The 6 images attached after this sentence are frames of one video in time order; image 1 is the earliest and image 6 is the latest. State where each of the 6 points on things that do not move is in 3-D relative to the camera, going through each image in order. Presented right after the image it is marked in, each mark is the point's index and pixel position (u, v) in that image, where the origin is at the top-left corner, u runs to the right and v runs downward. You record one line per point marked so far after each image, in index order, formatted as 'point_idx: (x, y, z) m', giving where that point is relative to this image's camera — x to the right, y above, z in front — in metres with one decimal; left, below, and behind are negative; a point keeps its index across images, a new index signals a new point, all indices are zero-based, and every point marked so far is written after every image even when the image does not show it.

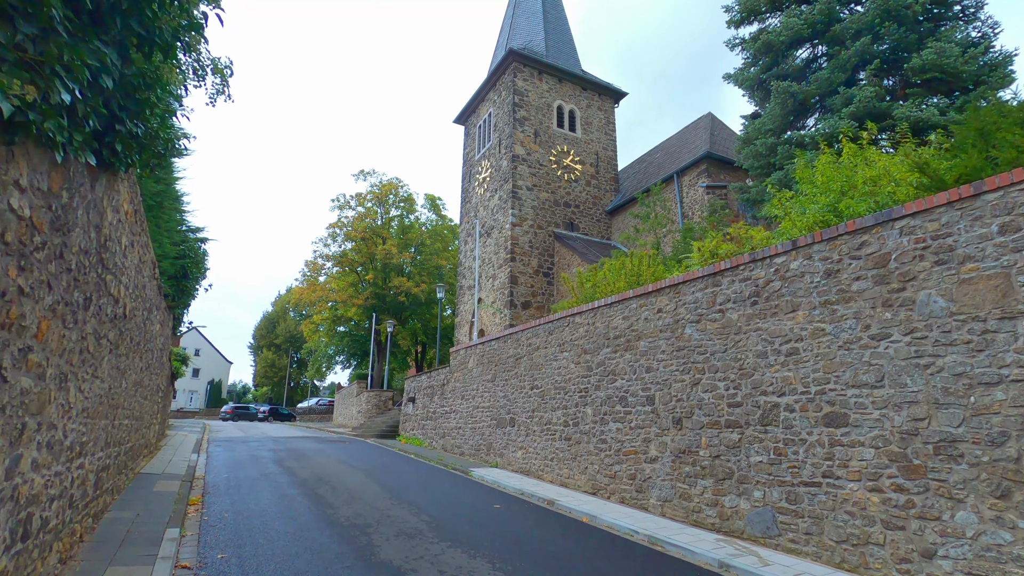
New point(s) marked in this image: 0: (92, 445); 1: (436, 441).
0: (-3.9, -1.4, +4.9) m
1: (-2.3, -4.6, +15.9) m
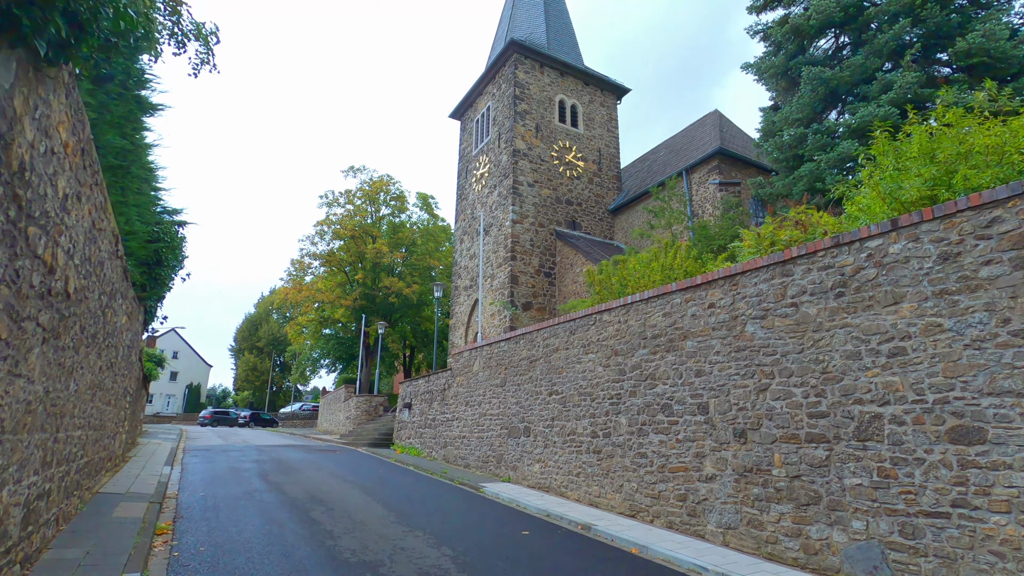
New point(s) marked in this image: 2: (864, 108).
0: (-3.4, -1.2, +3.6) m
1: (-2.1, -4.5, +14.6) m
2: (+8.4, +4.3, +12.7) m
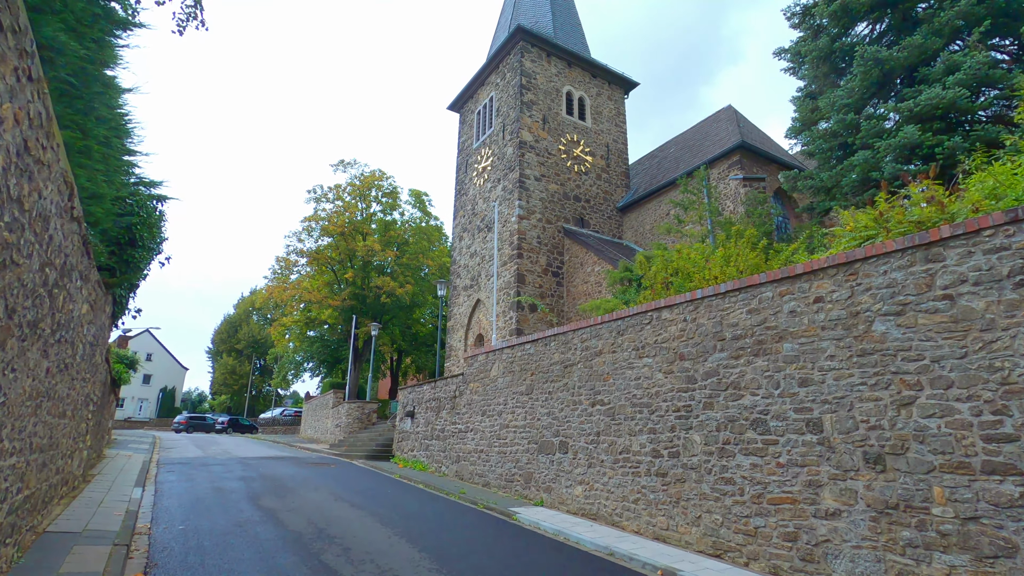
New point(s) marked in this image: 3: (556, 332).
0: (-2.5, -1.0, +2.0) m
1: (-1.6, -4.4, +13.1) m
2: (+9.1, +4.3, +11.6) m
3: (+0.9, -0.9, +10.4) m
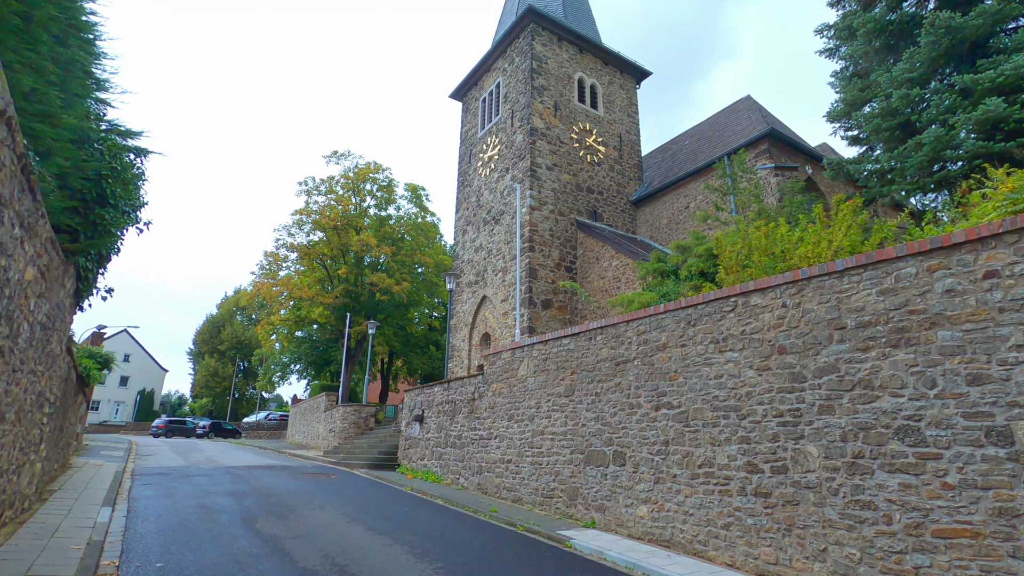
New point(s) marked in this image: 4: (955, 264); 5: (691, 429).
0: (-1.6, -0.6, +0.5) m
1: (-1.1, -4.2, +11.5) m
2: (+9.8, +4.5, +10.4) m
3: (+1.6, -0.6, +9.0) m
4: (+4.3, +0.2, +5.1) m
5: (+2.4, -1.9, +7.1) m
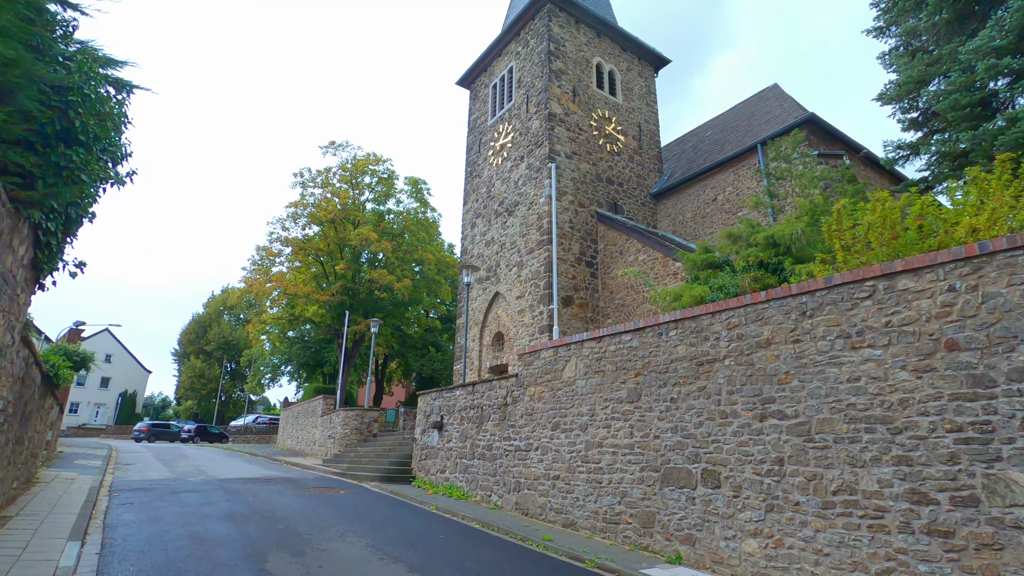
0: (-0.6, -0.4, -1.0) m
1: (-0.3, -3.9, +10.0) m
2: (+10.6, +4.6, +9.2) m
3: (+2.4, -0.4, +7.5) m
4: (+5.2, +0.4, +3.7) m
5: (+3.3, -1.7, +5.7) m
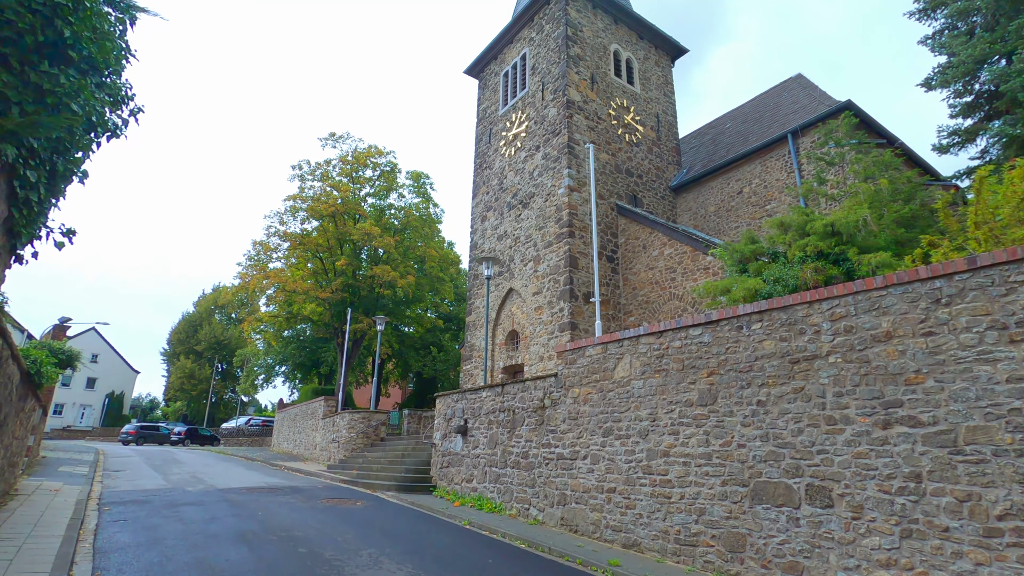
0: (+0.3, -0.2, -2.0) m
1: (+0.4, -3.8, +9.0) m
2: (+11.4, +4.7, +8.3) m
3: (+3.2, -0.2, +6.6) m
4: (+6.0, +0.6, +2.8) m
5: (+4.1, -1.5, +4.7) m
